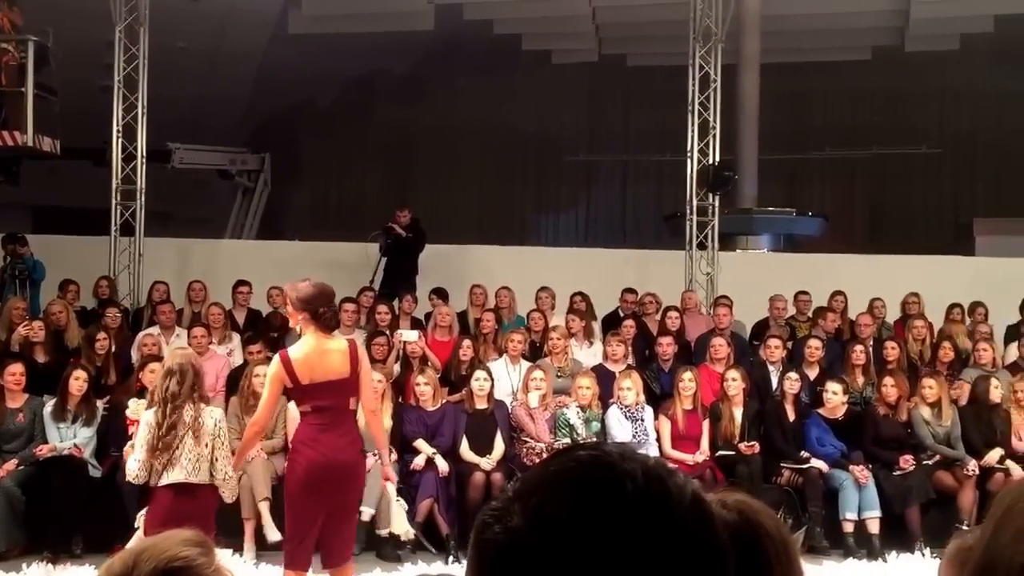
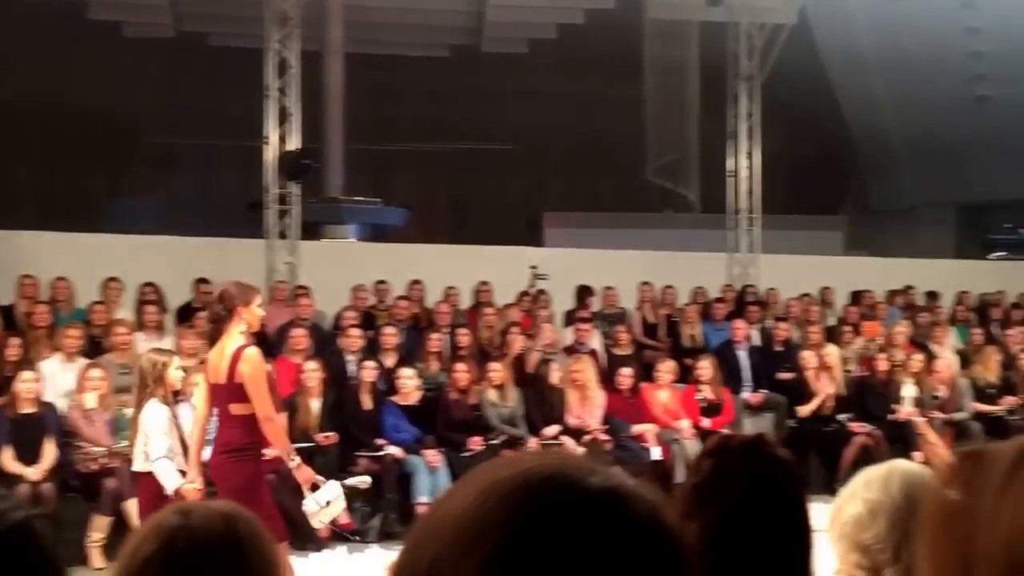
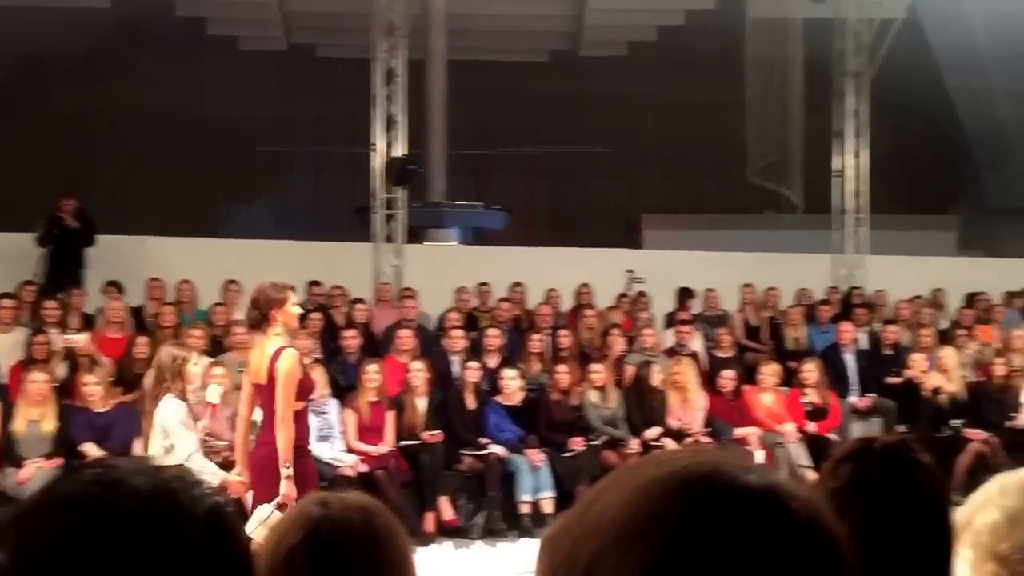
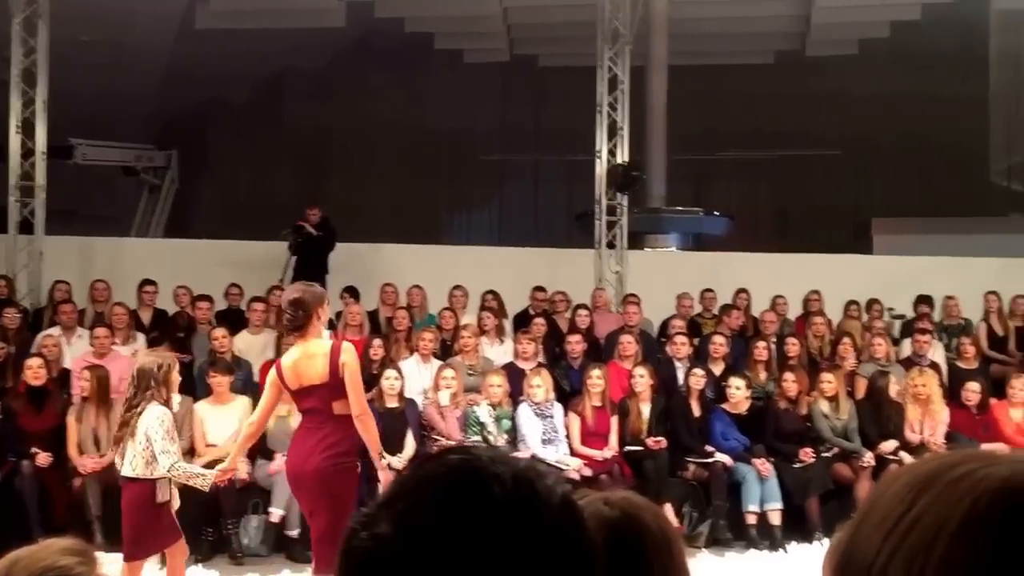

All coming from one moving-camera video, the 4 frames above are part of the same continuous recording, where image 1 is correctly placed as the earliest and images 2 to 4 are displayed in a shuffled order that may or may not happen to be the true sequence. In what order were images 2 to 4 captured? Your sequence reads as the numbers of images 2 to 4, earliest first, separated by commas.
4, 3, 2
